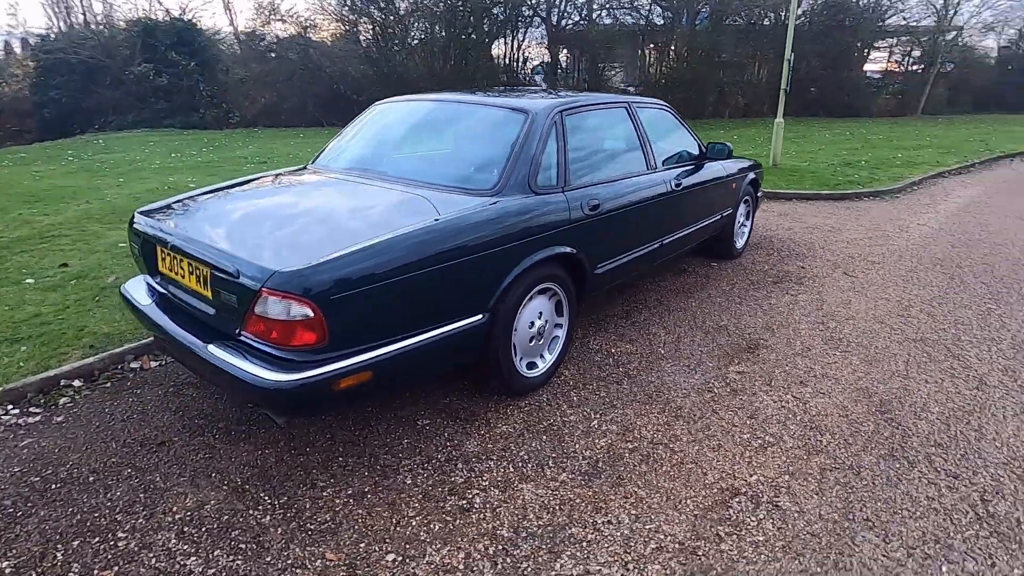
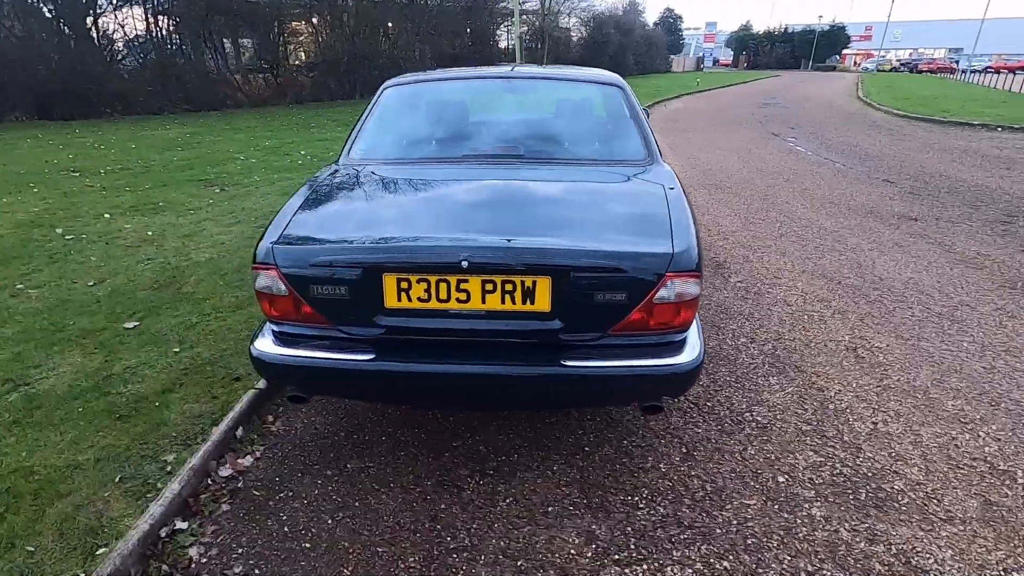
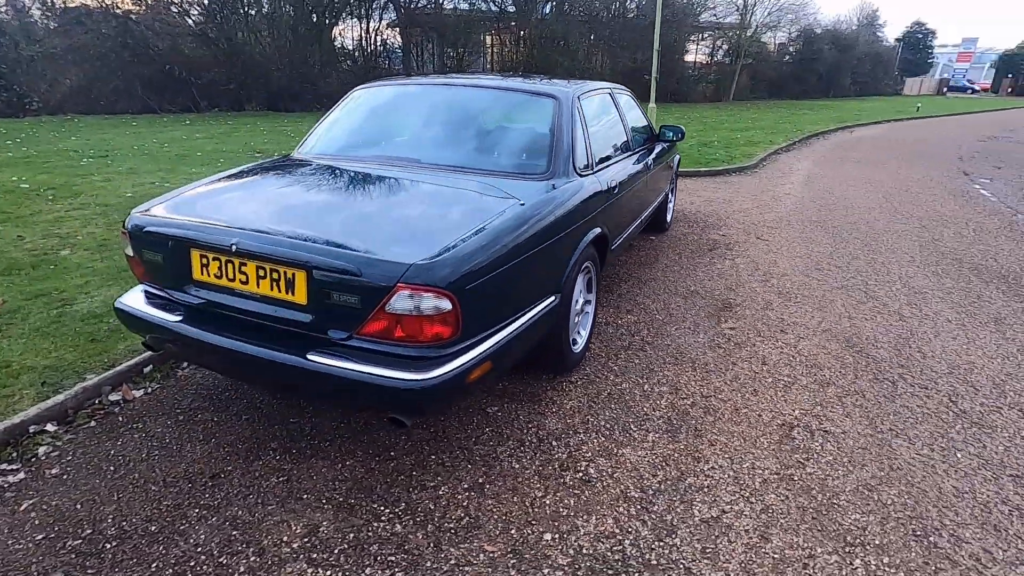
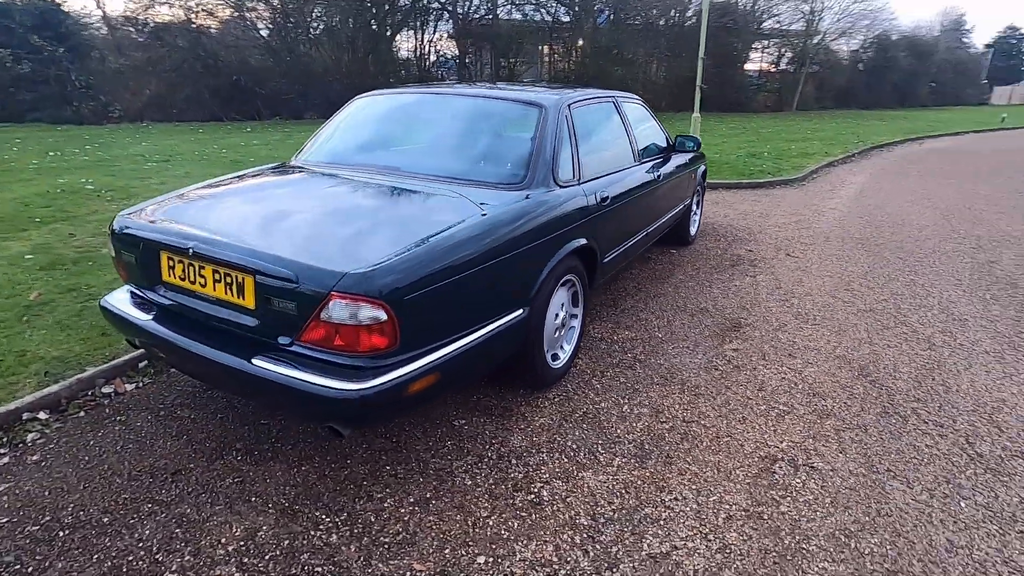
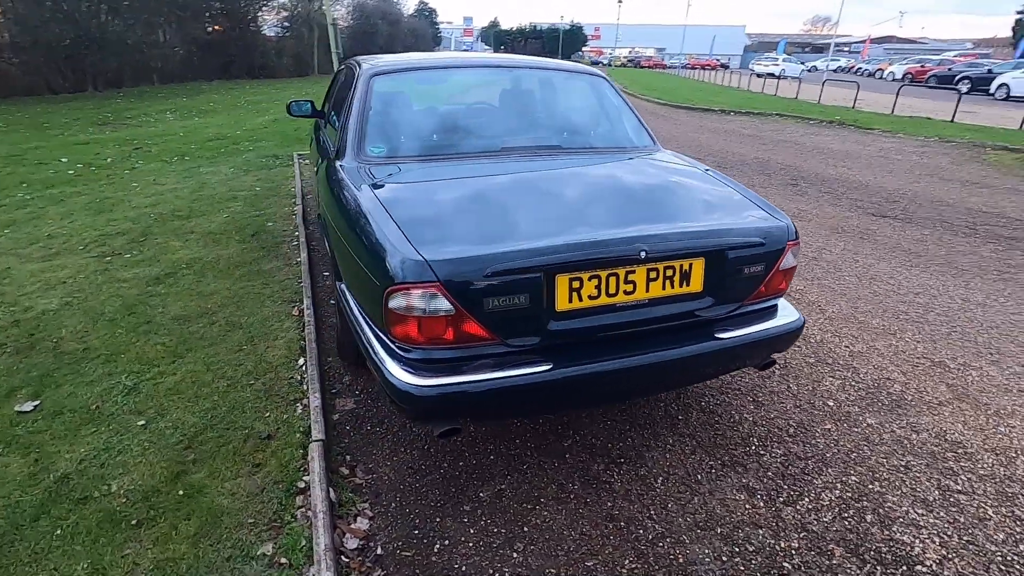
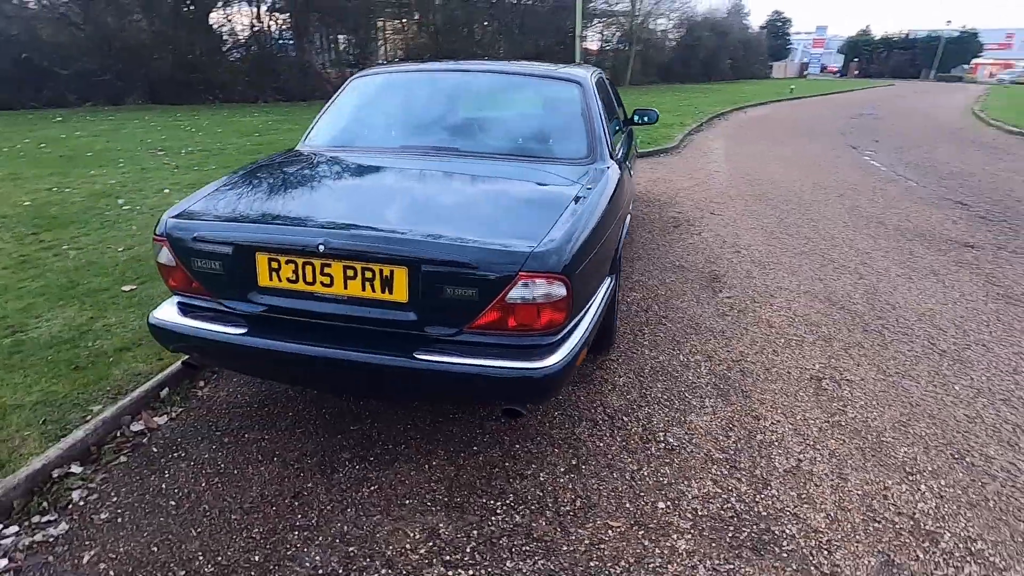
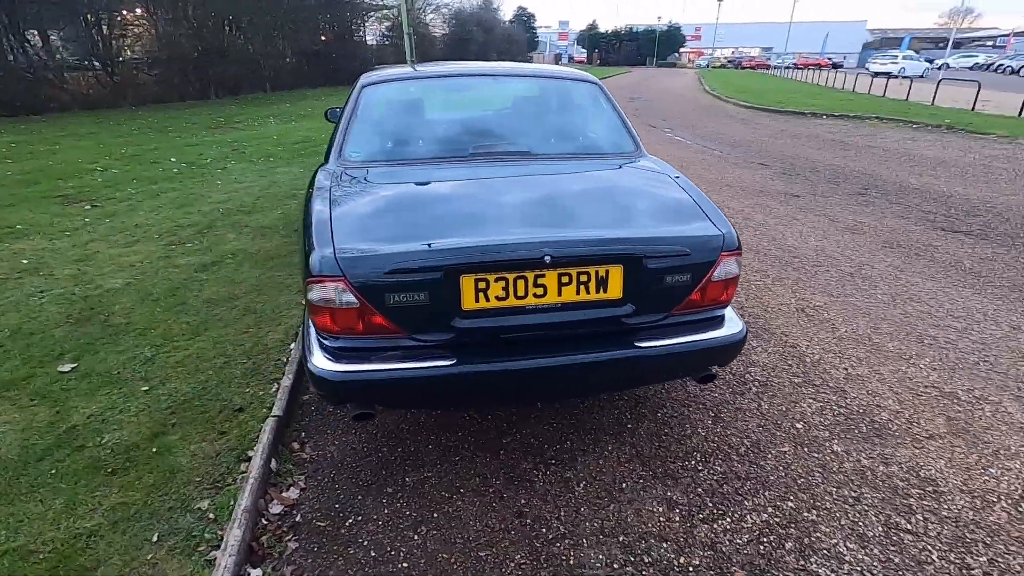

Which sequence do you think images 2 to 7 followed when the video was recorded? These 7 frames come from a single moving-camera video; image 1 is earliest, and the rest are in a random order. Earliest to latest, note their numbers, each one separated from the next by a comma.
4, 3, 6, 2, 7, 5
